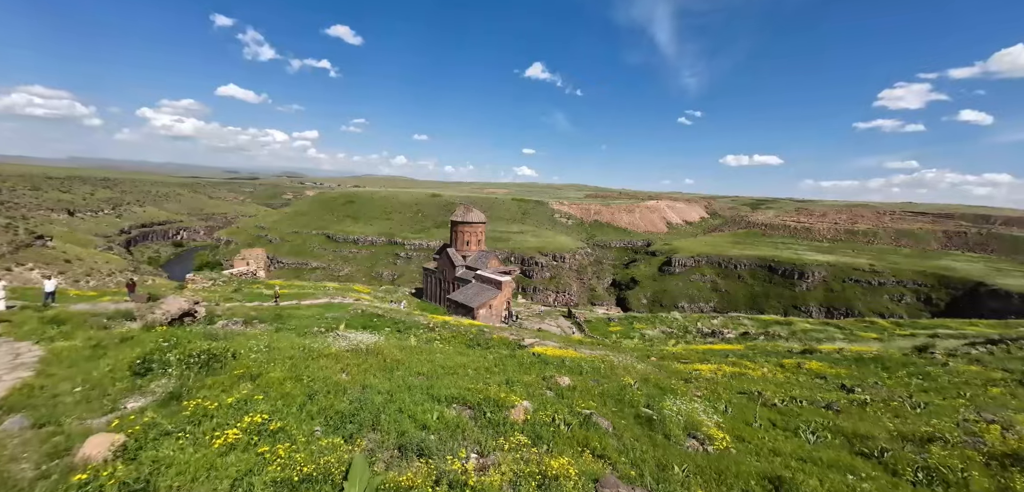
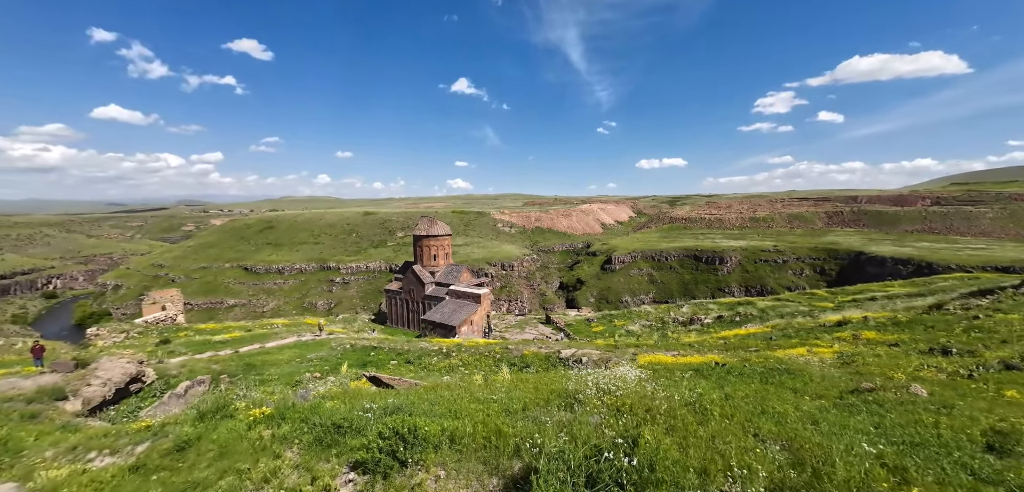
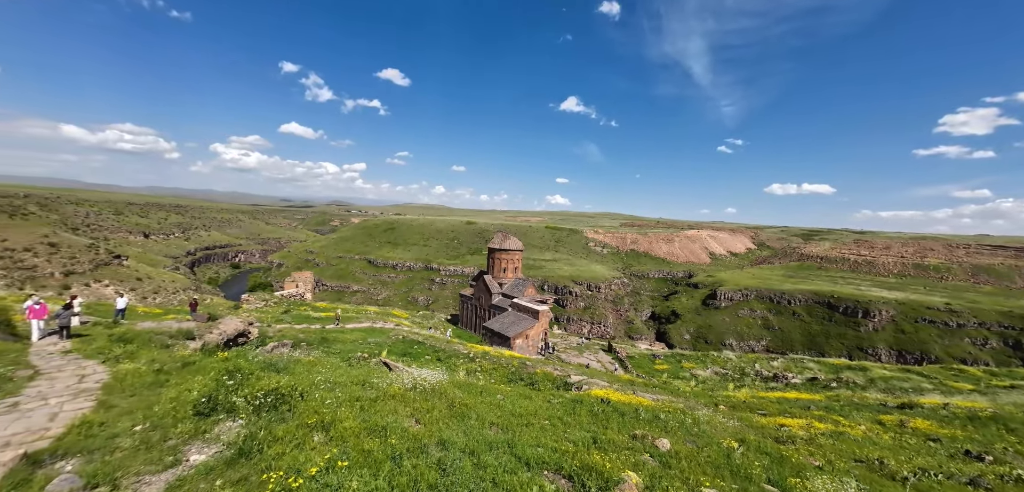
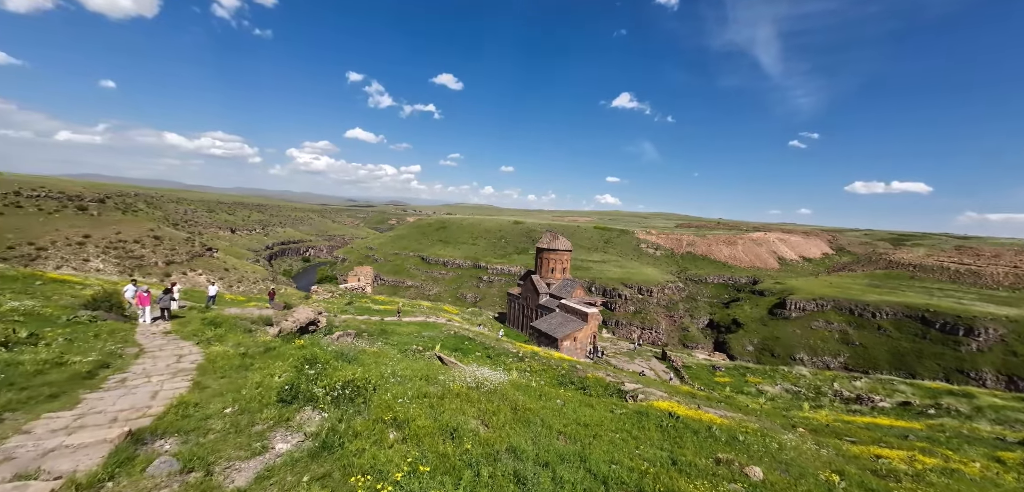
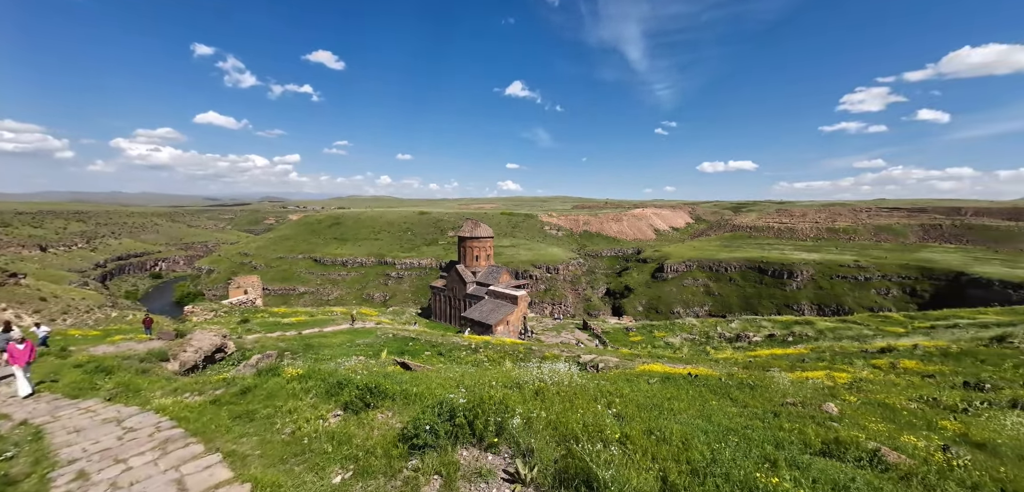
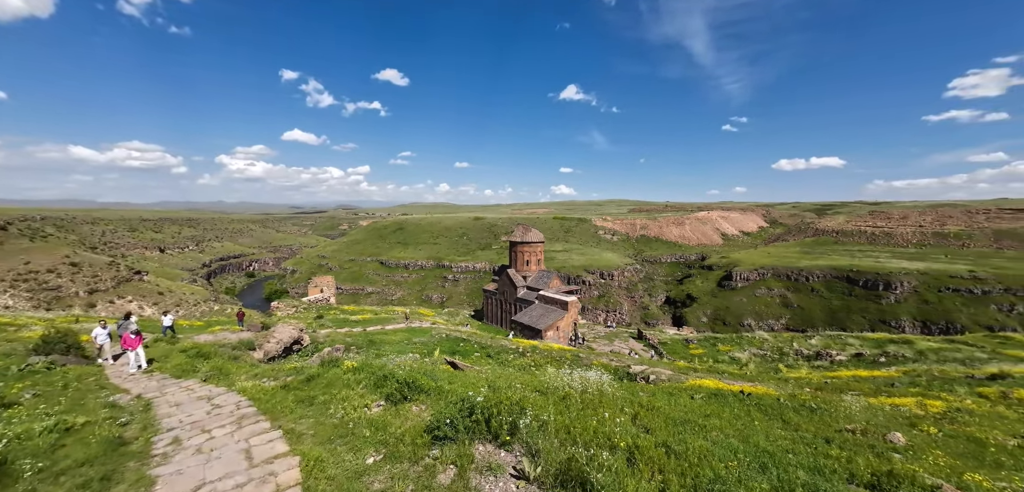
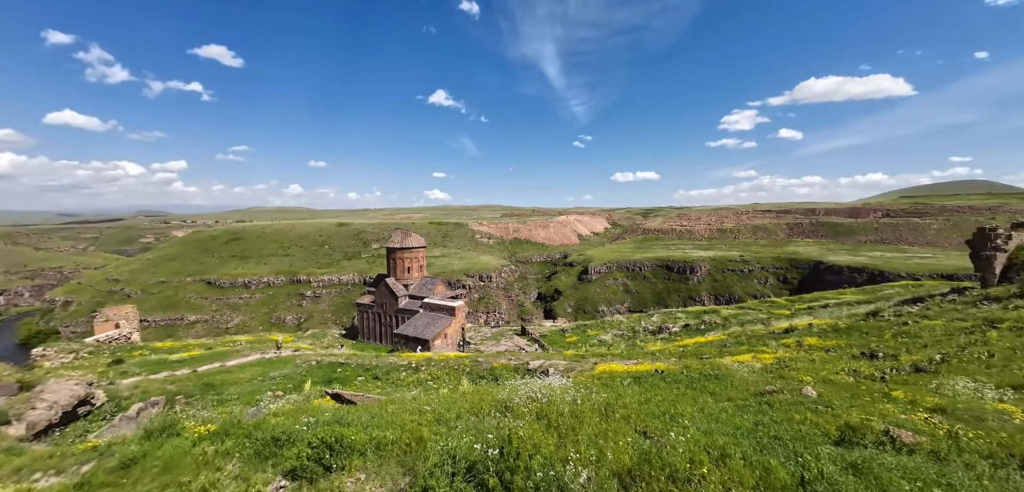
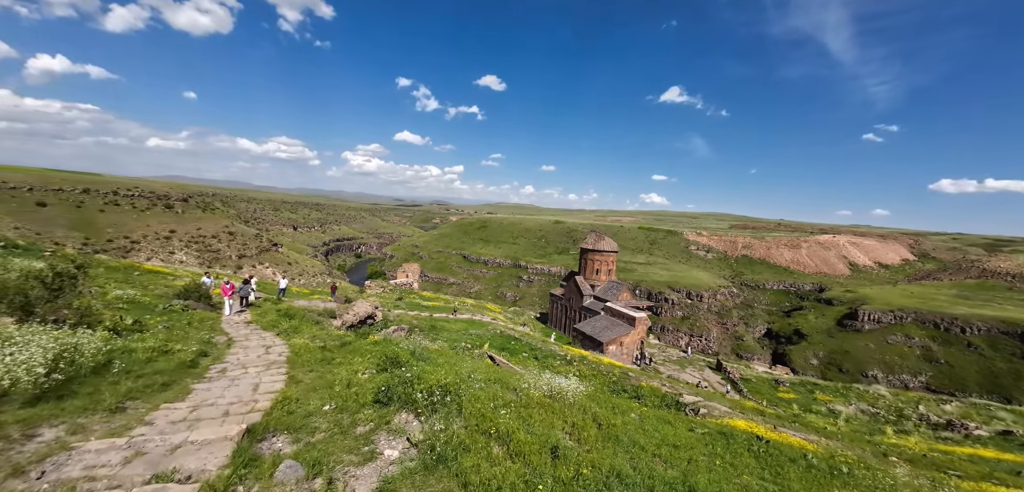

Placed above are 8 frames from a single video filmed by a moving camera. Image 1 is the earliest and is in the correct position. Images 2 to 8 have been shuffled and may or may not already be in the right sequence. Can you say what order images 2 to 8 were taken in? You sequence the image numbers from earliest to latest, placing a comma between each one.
3, 4, 8, 6, 5, 7, 2
